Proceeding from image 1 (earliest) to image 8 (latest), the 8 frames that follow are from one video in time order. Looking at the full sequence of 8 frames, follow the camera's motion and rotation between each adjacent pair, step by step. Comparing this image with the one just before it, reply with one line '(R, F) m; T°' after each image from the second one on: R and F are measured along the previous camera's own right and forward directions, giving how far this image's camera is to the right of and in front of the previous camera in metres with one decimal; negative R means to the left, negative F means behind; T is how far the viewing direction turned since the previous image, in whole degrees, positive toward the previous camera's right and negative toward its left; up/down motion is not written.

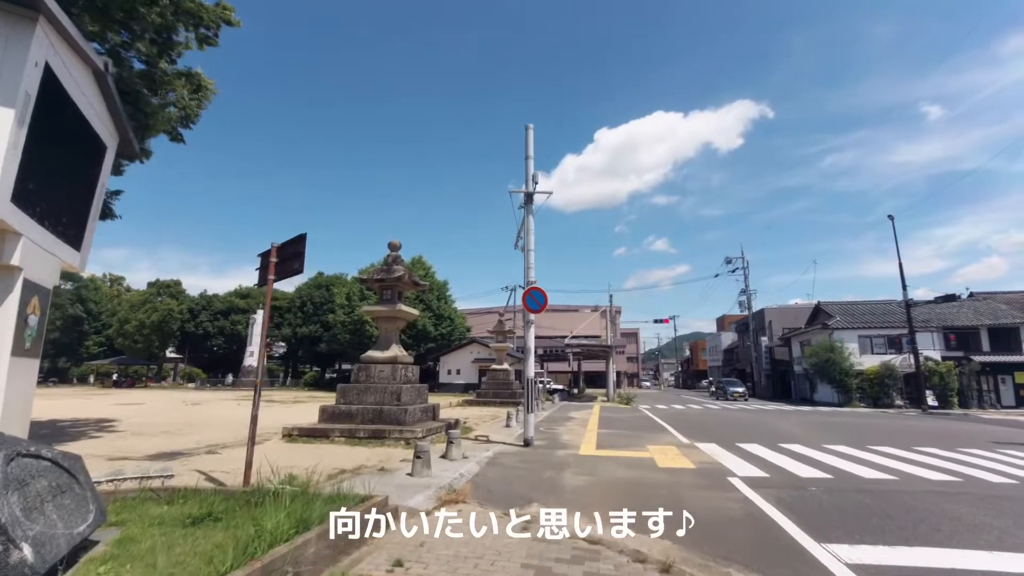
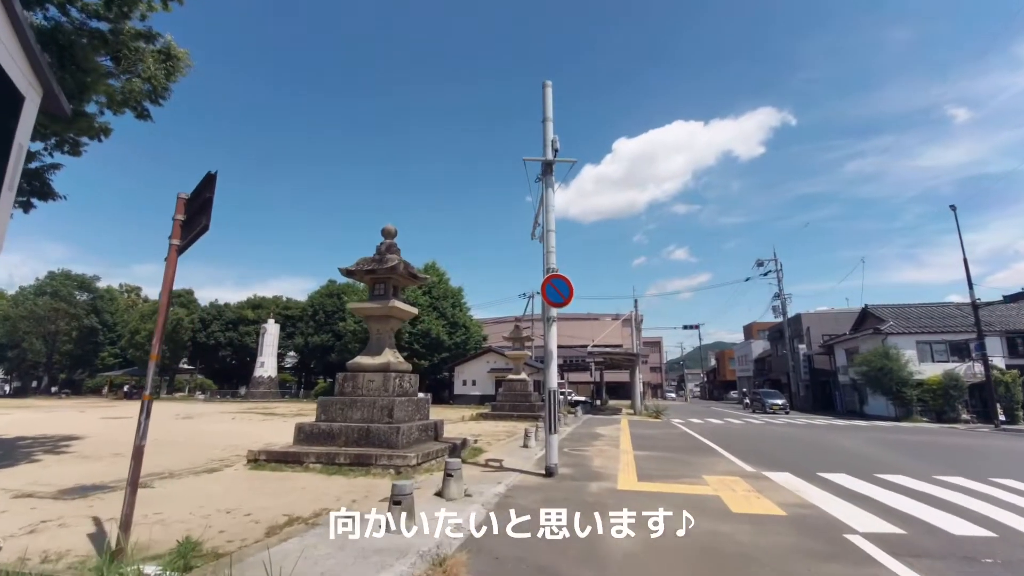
(0.0, +1.9) m; -2°
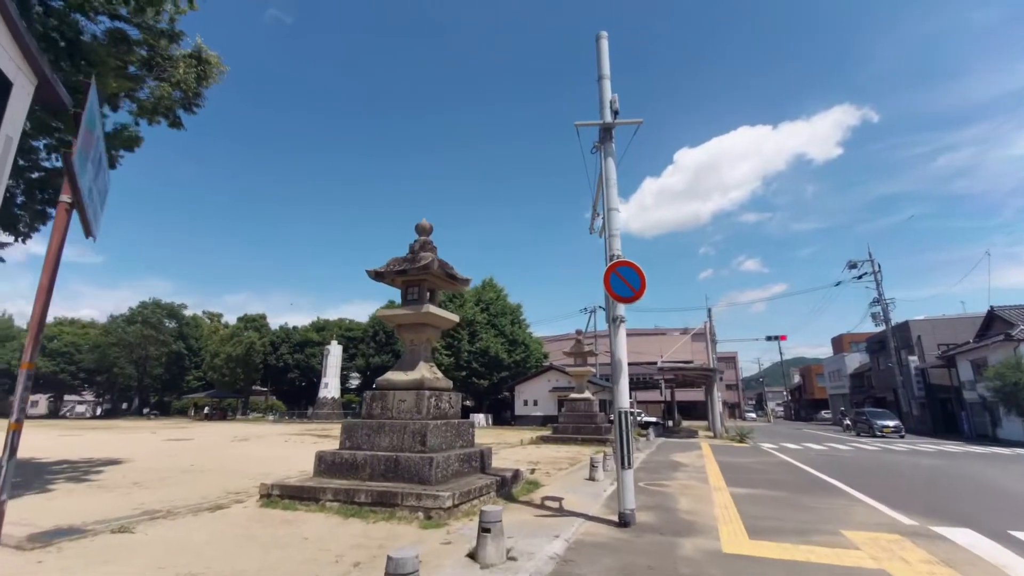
(+0.1, +1.6) m; -7°
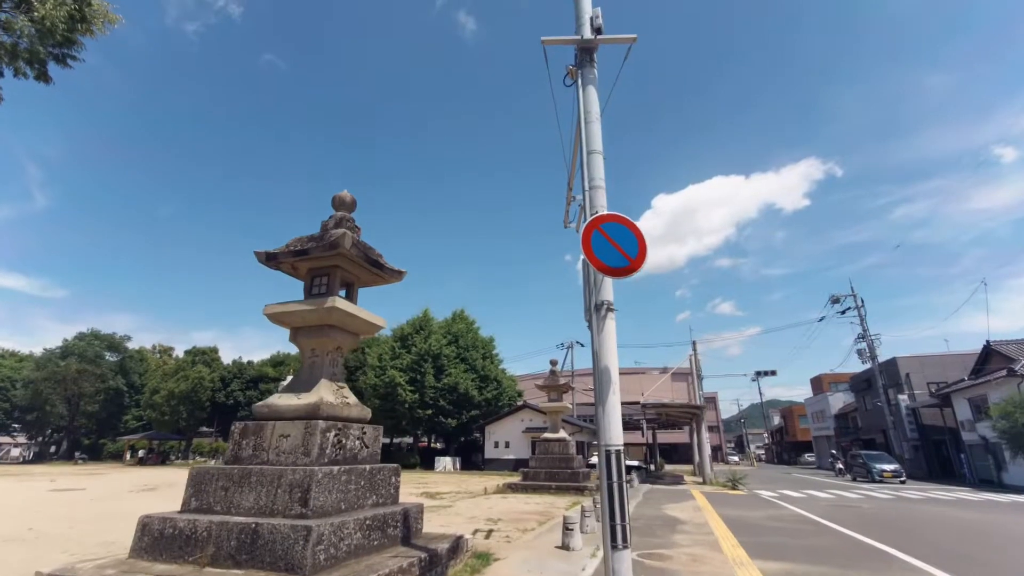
(+0.4, +2.2) m; +3°
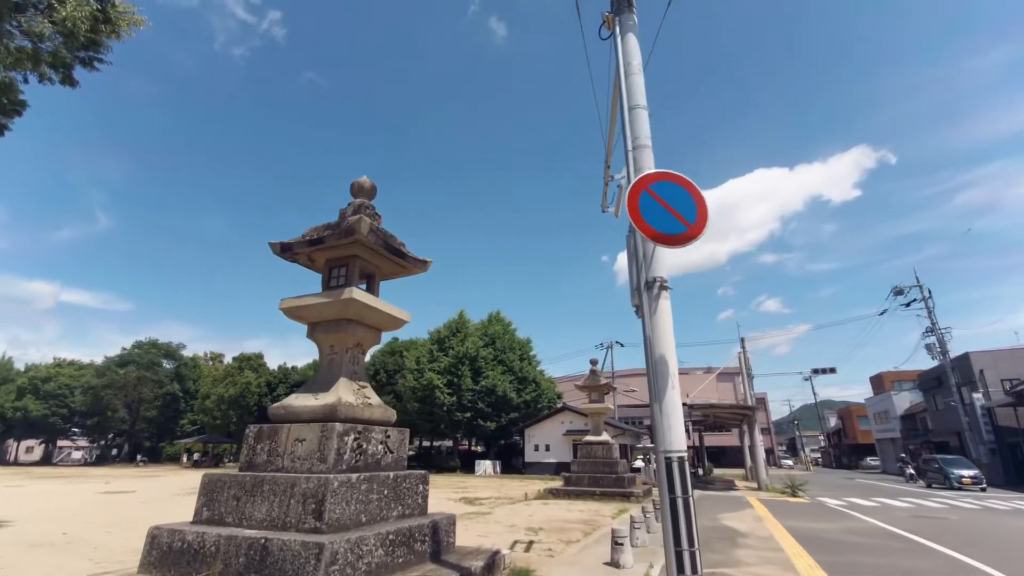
(0.0, +0.6) m; -4°
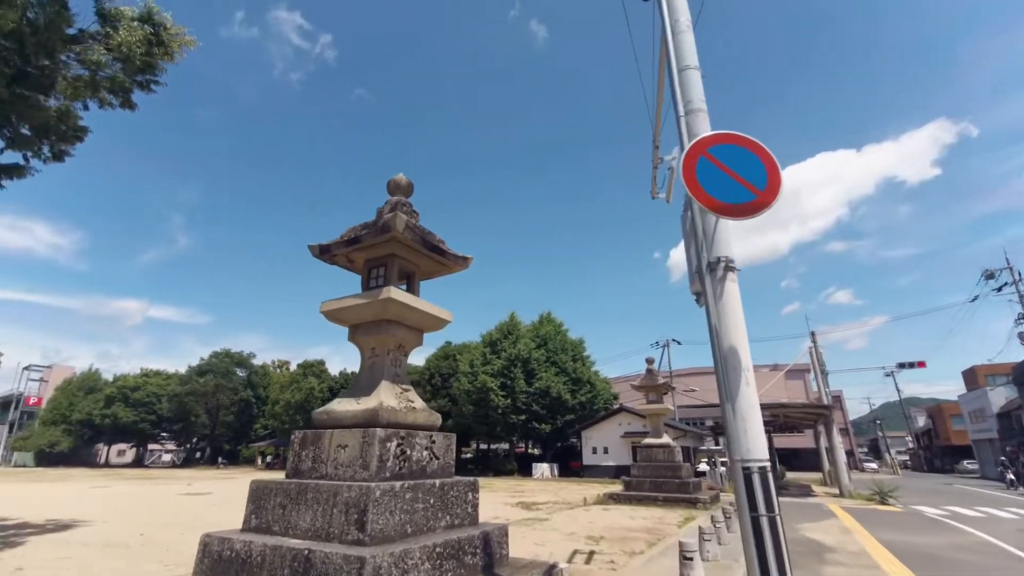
(+0.1, +0.3) m; -6°
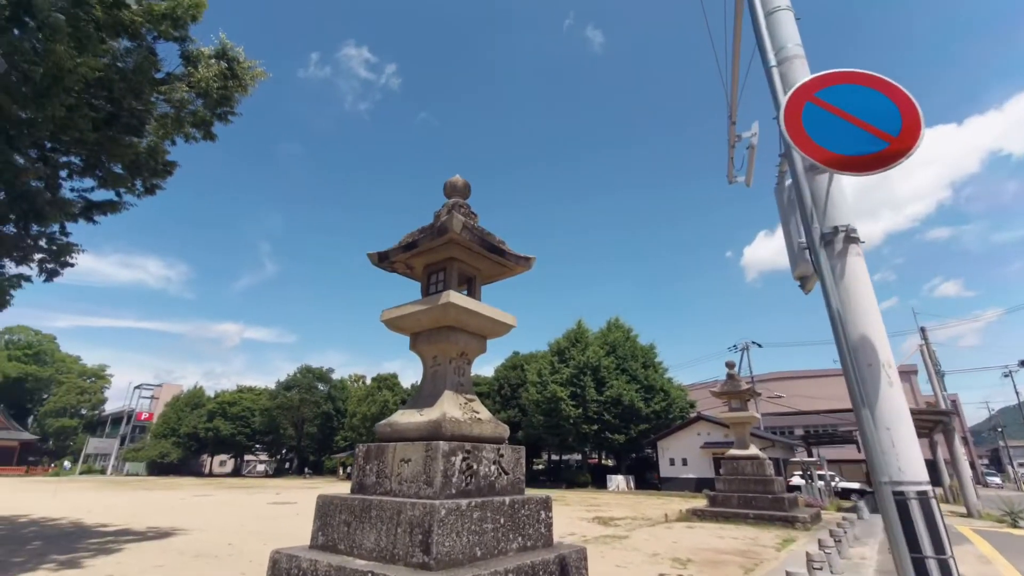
(0.0, +0.4) m; -7°
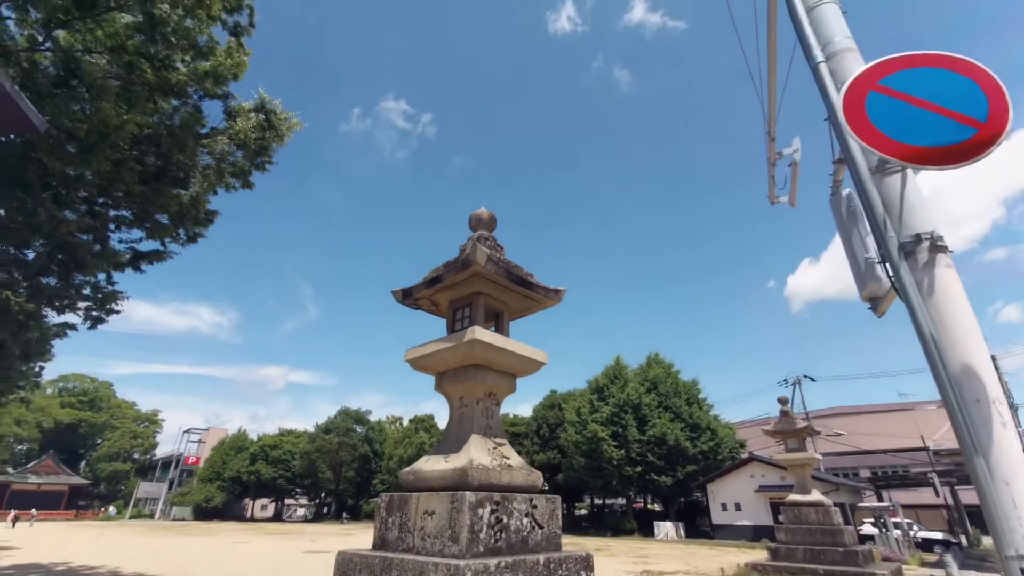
(+0.1, +0.3) m; -4°
